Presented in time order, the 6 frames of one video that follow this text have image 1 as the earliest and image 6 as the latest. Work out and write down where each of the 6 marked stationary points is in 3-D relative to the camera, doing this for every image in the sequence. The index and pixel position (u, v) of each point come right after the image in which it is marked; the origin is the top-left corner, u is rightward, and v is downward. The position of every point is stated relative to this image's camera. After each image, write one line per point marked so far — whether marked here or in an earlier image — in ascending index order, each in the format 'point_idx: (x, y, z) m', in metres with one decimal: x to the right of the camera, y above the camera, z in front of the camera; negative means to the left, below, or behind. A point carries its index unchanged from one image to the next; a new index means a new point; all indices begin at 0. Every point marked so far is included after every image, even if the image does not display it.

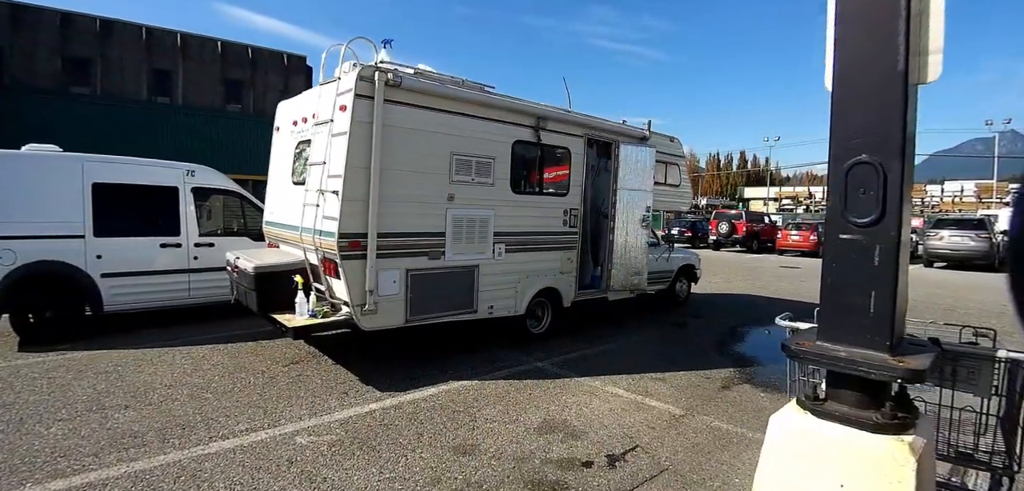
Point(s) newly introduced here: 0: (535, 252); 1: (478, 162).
0: (+0.3, -0.1, +6.2) m
1: (-0.4, +0.9, +5.7) m
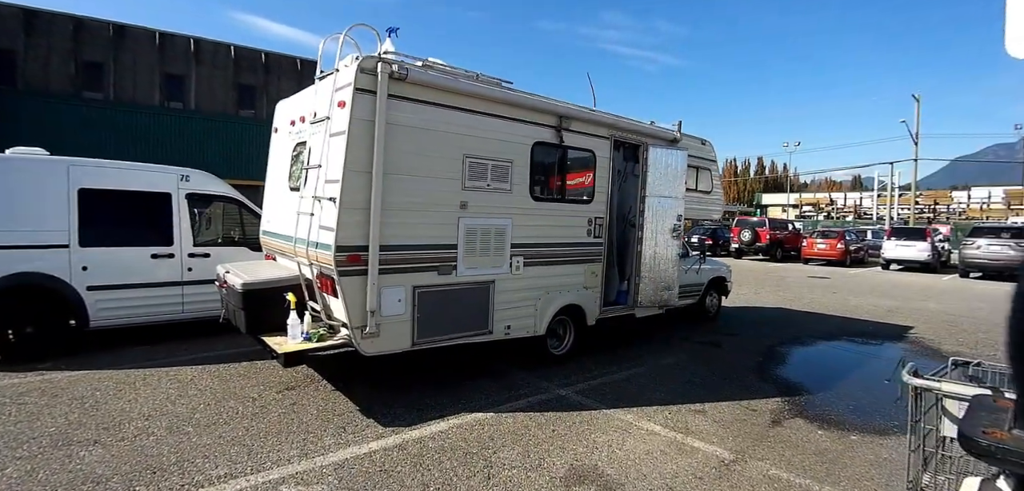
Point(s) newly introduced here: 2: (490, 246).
0: (+0.5, -0.2, +5.6) m
1: (-0.2, +0.8, +5.1) m
2: (-0.2, 0.0, +5.1) m
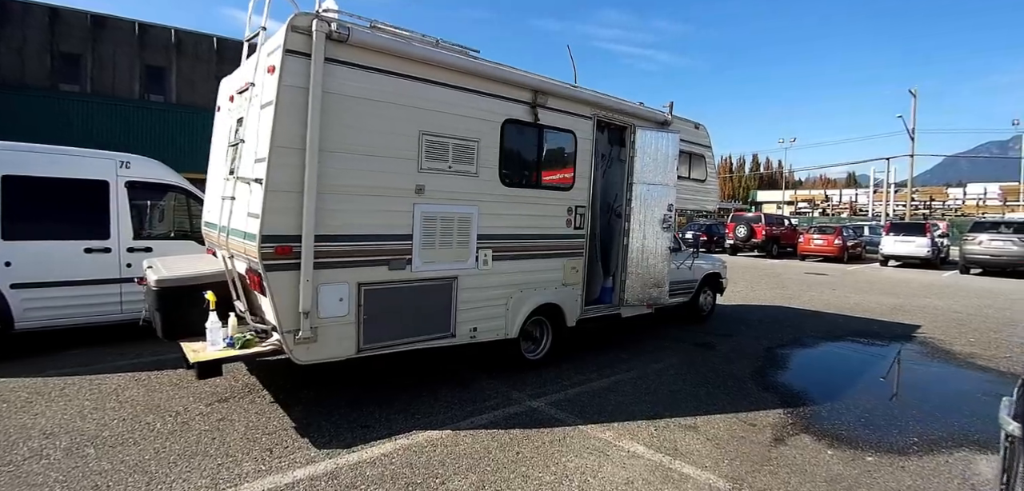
0: (+0.2, -0.1, +5.0) m
1: (-0.5, +0.8, +4.4) m
2: (-0.5, +0.1, +4.5) m
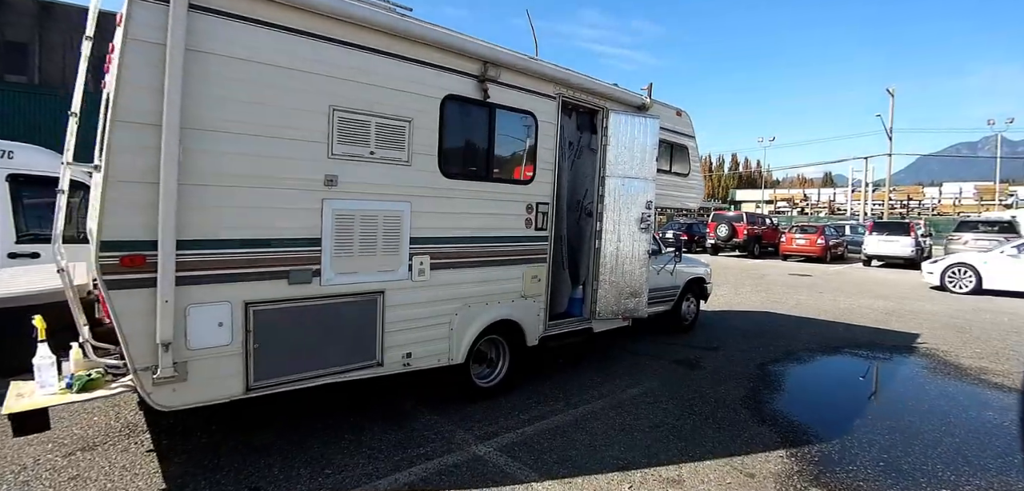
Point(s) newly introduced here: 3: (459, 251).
0: (-0.2, -0.2, +4.1) m
1: (-0.9, +0.8, +3.5) m
2: (-0.9, 0.0, +3.6) m
3: (-0.4, 0.0, +4.0) m
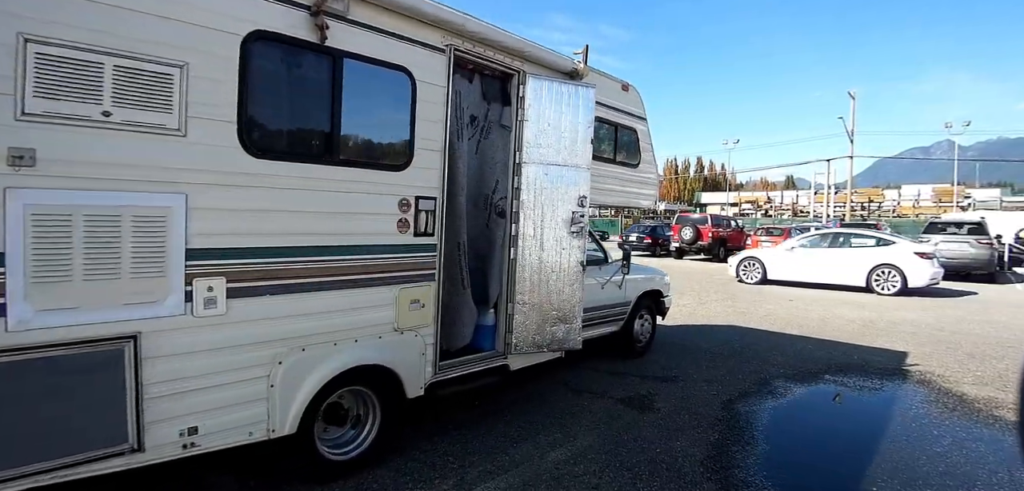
0: (-1.0, -0.3, +2.8) m
1: (-1.6, +0.7, +2.2) m
2: (-1.6, 0.0, +2.2) m
3: (-1.1, -0.1, +2.7) m
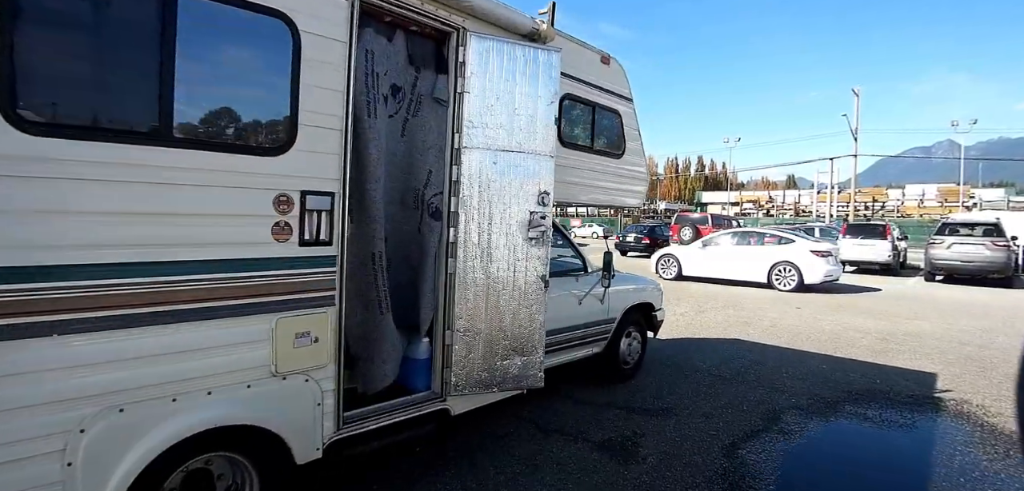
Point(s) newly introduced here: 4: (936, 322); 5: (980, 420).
0: (-1.3, -0.3, +2.0) m
1: (-1.9, +0.7, +1.4) m
2: (-1.9, -0.1, +1.4) m
3: (-1.5, -0.2, +1.8) m
4: (+6.8, -1.2, +8.6) m
5: (+3.8, -1.4, +4.4) m
